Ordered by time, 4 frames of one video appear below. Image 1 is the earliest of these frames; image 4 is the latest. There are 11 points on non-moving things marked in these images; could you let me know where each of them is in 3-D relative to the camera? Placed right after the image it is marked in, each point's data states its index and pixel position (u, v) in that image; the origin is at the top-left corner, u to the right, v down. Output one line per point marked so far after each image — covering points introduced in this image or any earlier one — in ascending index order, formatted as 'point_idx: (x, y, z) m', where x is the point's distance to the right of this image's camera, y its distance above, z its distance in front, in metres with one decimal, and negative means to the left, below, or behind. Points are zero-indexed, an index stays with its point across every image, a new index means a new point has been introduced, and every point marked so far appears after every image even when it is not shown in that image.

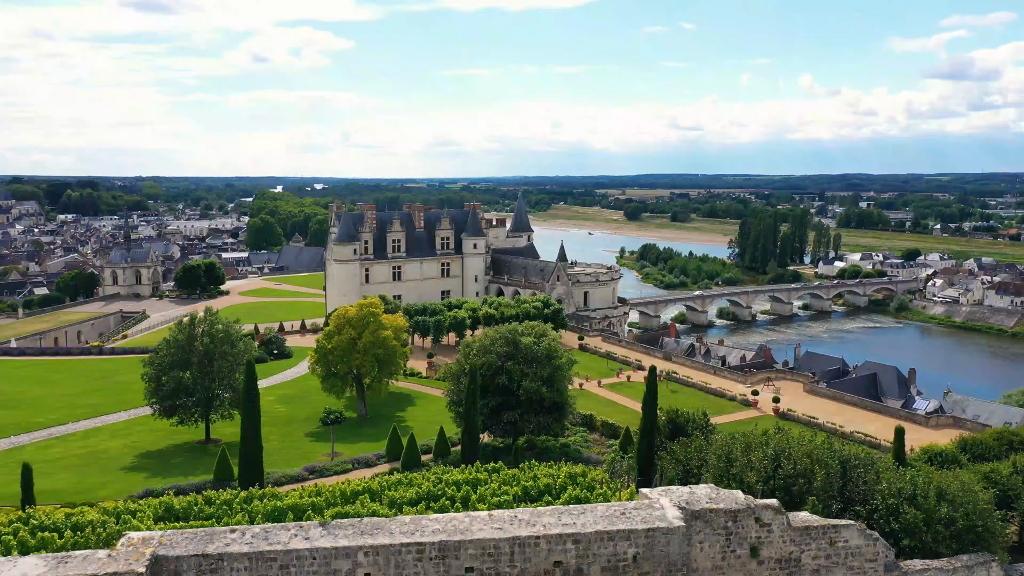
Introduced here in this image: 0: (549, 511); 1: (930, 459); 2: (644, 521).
0: (+0.5, -3.2, +10.5) m
1: (+10.8, -4.5, +19.3) m
2: (+1.9, -3.3, +10.5) m
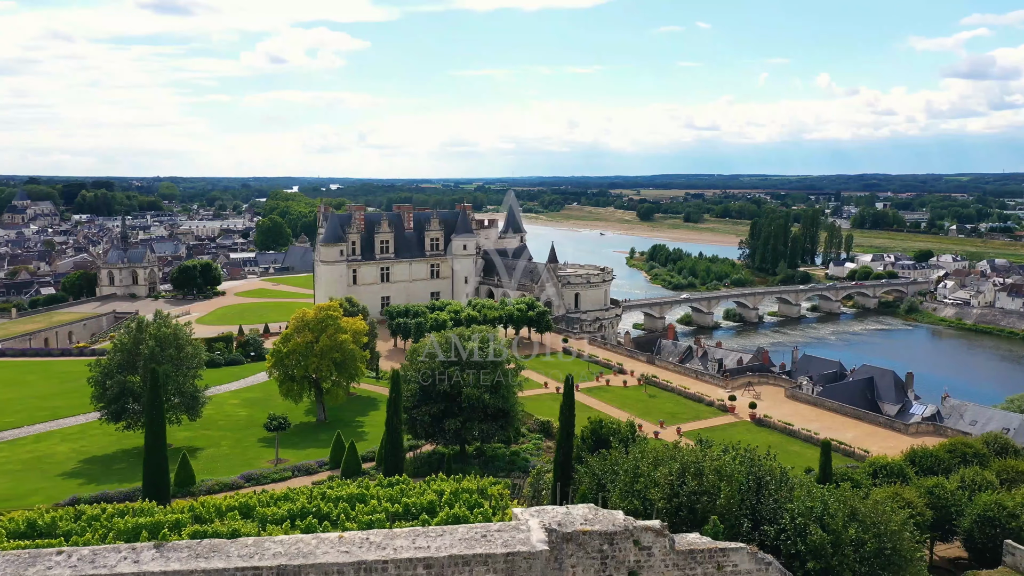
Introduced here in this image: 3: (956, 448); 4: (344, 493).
0: (-1.5, -3.3, +9.9) m
1: (+9.0, -4.6, +18.5) m
2: (-0.1, -3.4, +9.9) m
3: (+11.7, -4.2, +19.4) m
4: (-2.9, -3.5, +12.7) m
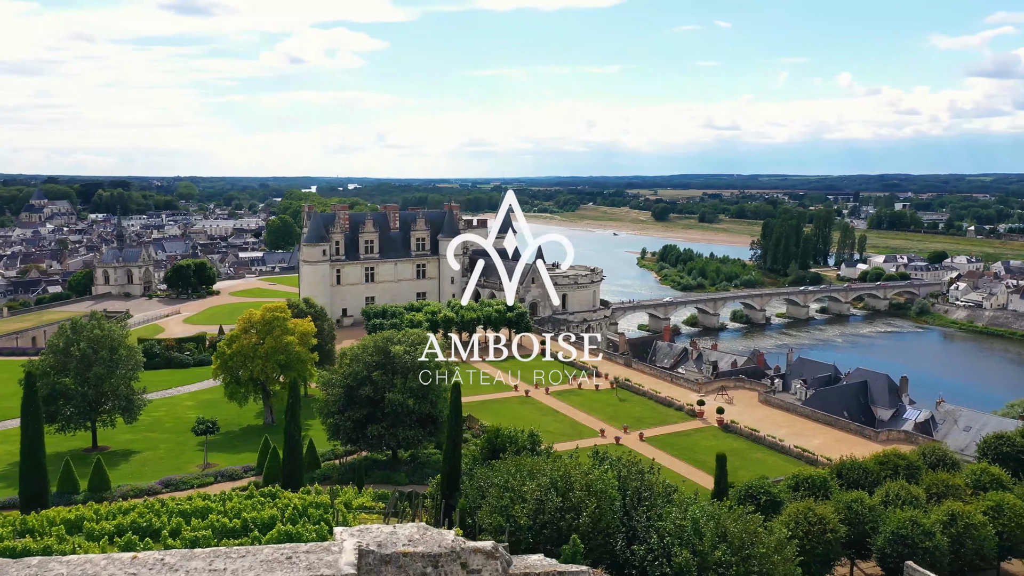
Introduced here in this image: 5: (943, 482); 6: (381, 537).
0: (-3.9, -3.3, +9.3) m
1: (+6.8, -4.7, +17.6) m
2: (-2.5, -3.5, +9.2) m
3: (+9.4, -4.3, +18.6) m
4: (-5.2, -3.6, +12.1) m
5: (+10.1, -4.6, +17.3) m
6: (-1.7, -3.3, +9.9) m
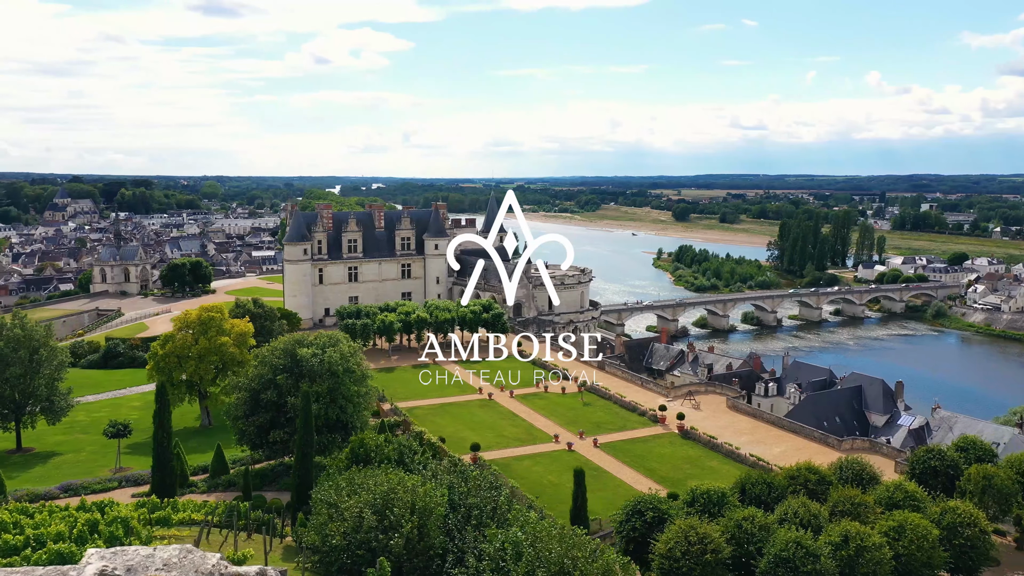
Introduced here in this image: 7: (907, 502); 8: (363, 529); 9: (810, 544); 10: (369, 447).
0: (-6.8, -3.4, +8.6) m
1: (+4.1, -4.8, +16.6) m
2: (-5.5, -3.5, +8.5) m
3: (+6.8, -4.4, +17.5) m
4: (-8.1, -3.6, +11.4) m
5: (+7.4, -4.6, +16.2) m
6: (-4.6, -3.3, +9.1) m
7: (+8.9, -4.8, +16.6) m
8: (-2.3, -3.7, +11.3) m
9: (+5.7, -4.9, +14.1) m
10: (-2.9, -3.3, +15.2) m
